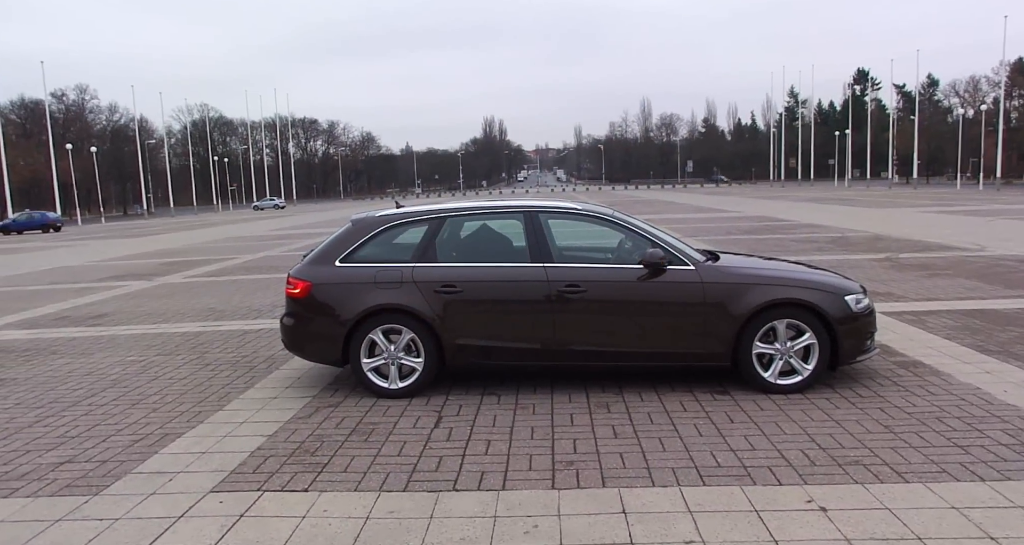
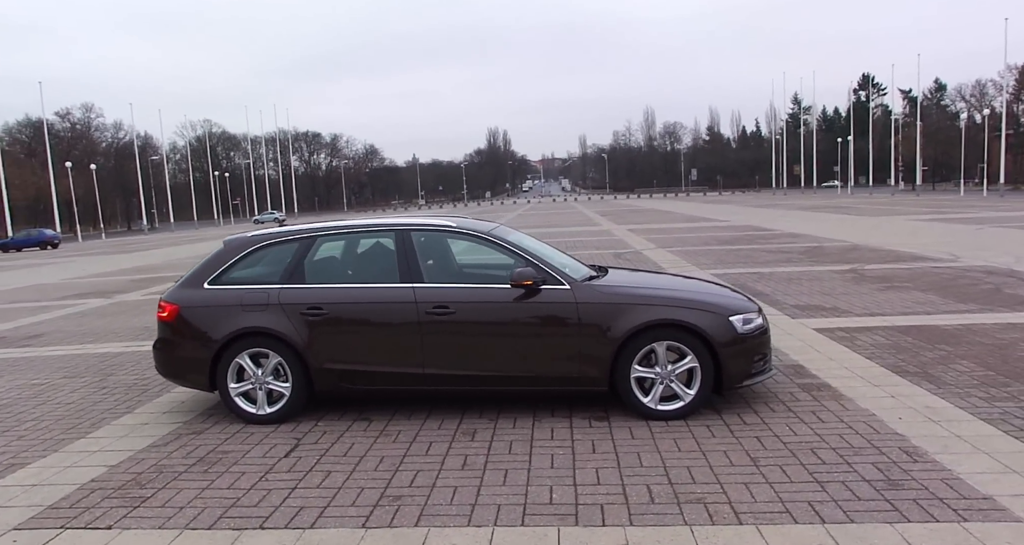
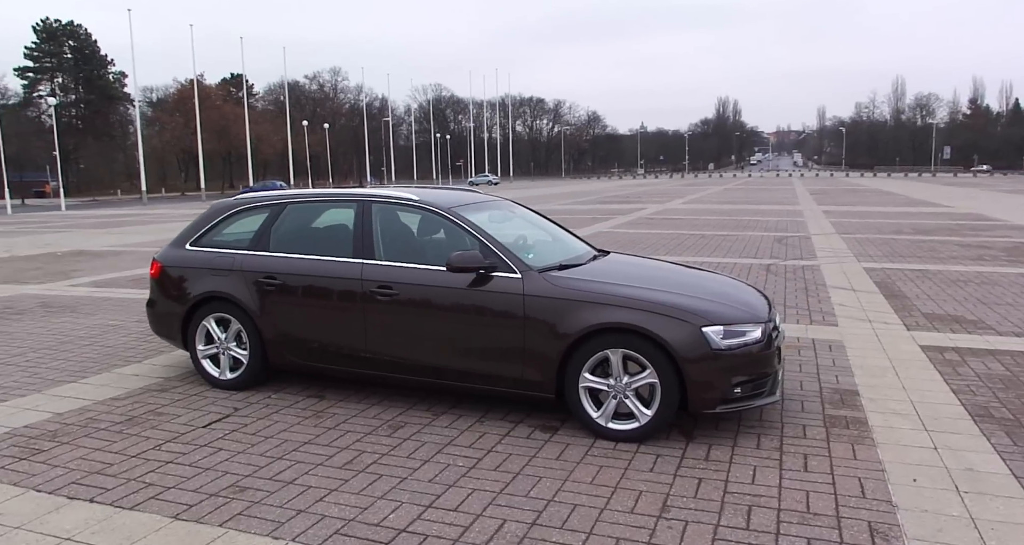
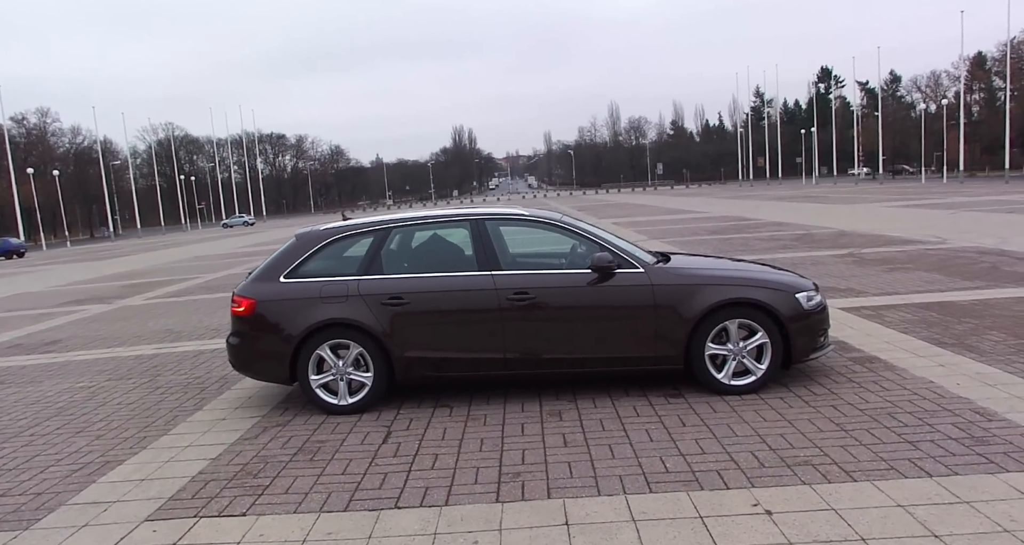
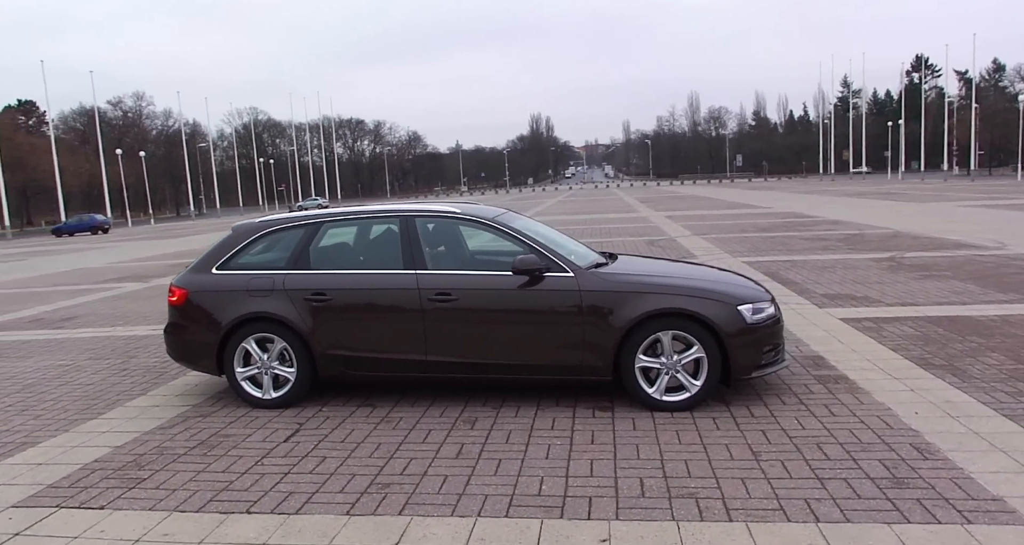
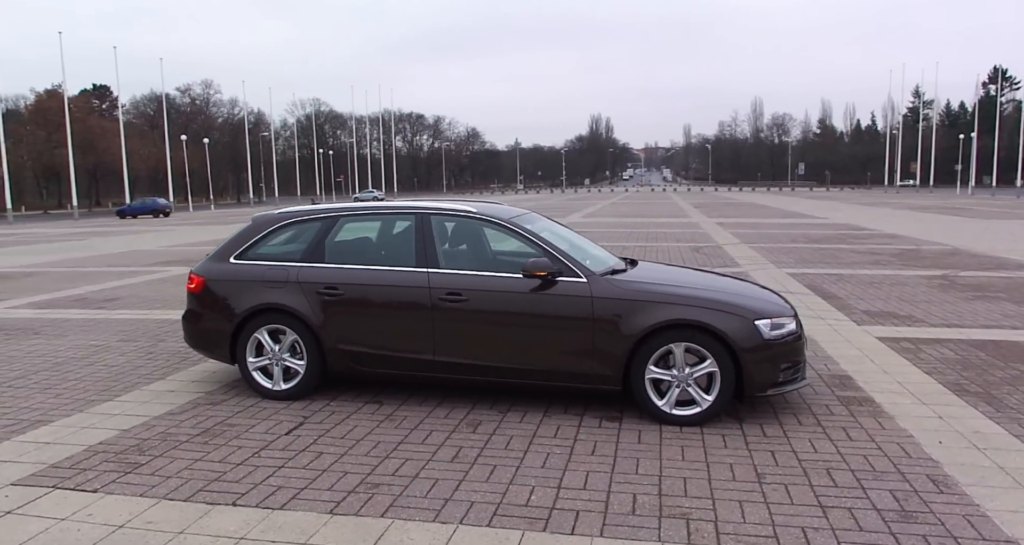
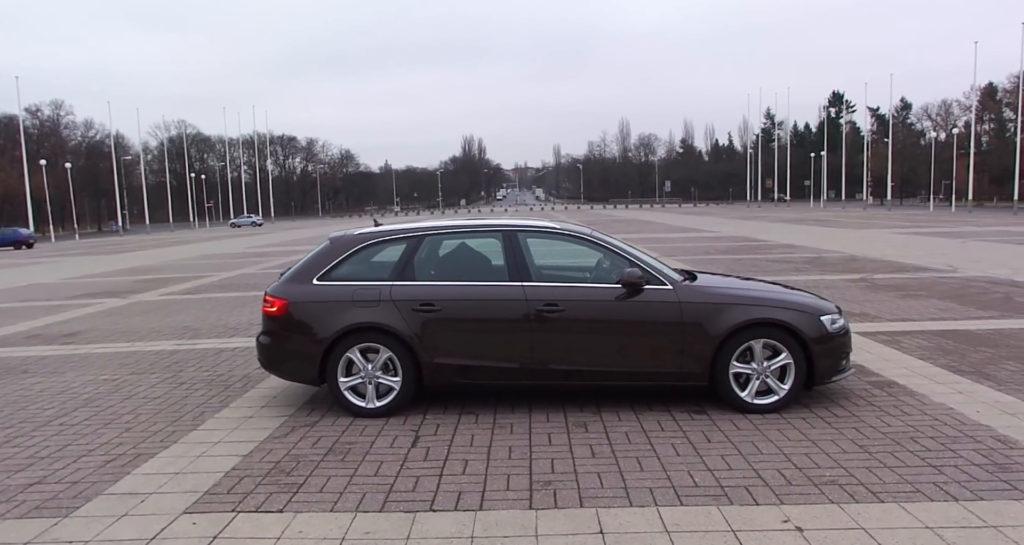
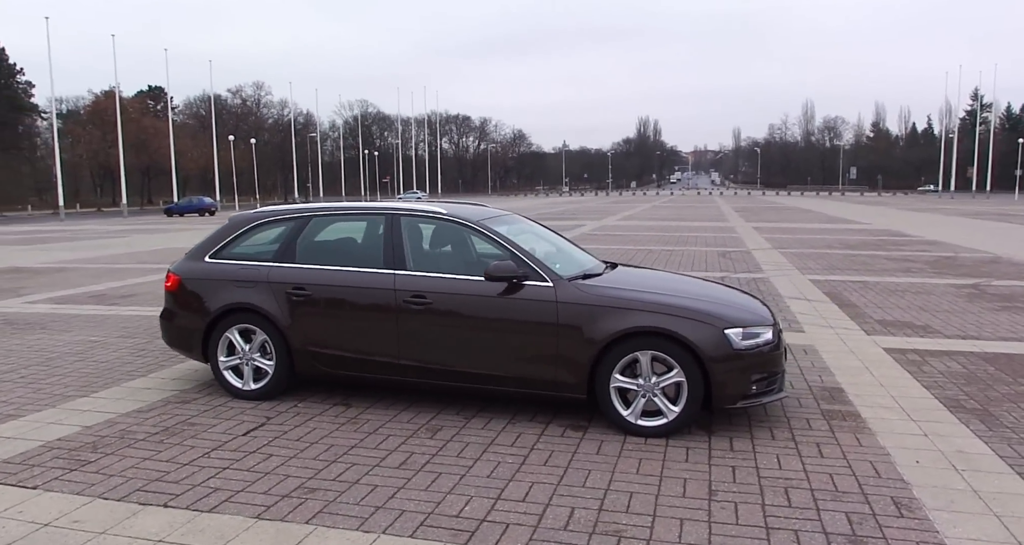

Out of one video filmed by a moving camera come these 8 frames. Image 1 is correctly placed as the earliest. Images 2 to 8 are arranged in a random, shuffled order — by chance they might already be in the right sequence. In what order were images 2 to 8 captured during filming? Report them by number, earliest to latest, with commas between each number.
7, 4, 2, 5, 6, 8, 3
